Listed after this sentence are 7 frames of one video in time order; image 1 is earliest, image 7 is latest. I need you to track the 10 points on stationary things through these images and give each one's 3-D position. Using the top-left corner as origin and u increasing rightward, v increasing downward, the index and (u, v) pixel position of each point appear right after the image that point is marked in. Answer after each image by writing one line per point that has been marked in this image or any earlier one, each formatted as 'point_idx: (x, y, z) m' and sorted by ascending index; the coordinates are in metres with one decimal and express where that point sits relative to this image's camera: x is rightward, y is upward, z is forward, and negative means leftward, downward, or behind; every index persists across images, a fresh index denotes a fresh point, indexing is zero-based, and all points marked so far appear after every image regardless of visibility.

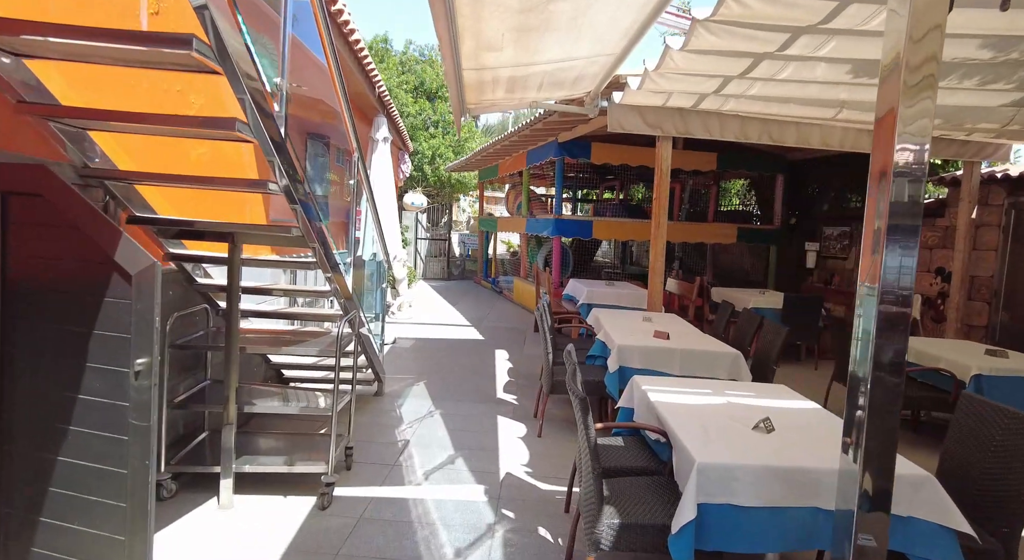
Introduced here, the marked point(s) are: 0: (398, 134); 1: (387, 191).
0: (-1.8, +2.2, +8.7) m
1: (-1.5, +1.0, +6.6) m
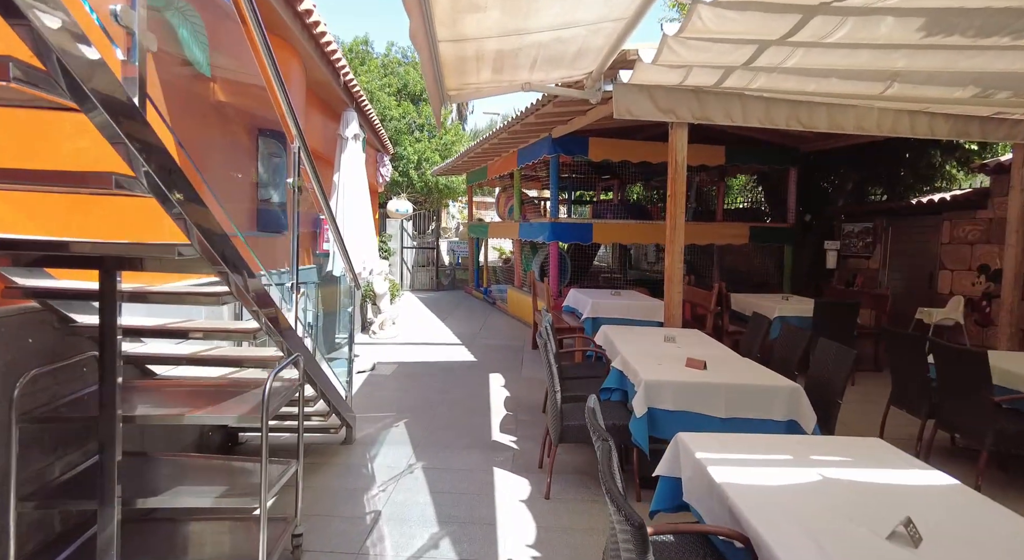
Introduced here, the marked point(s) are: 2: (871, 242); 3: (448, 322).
0: (-1.9, +2.0, +7.9) m
1: (-1.6, +0.8, +5.8) m
2: (+5.1, +0.5, +8.0) m
3: (-1.0, -0.7, +9.1) m
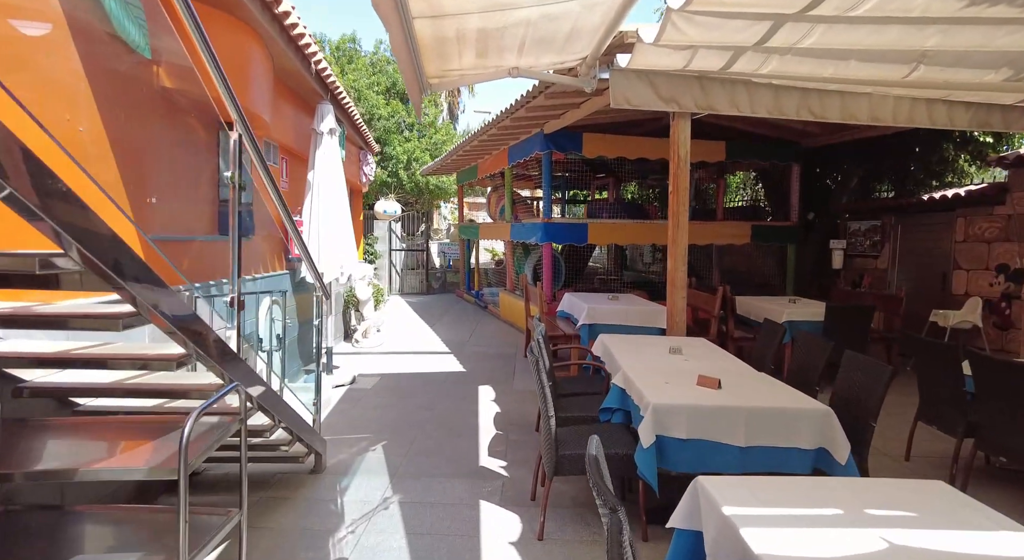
0: (-2.0, +2.0, +7.4) m
1: (-1.7, +0.8, +5.3) m
2: (+5.0, +0.5, +7.7) m
3: (-1.2, -0.7, +8.7) m
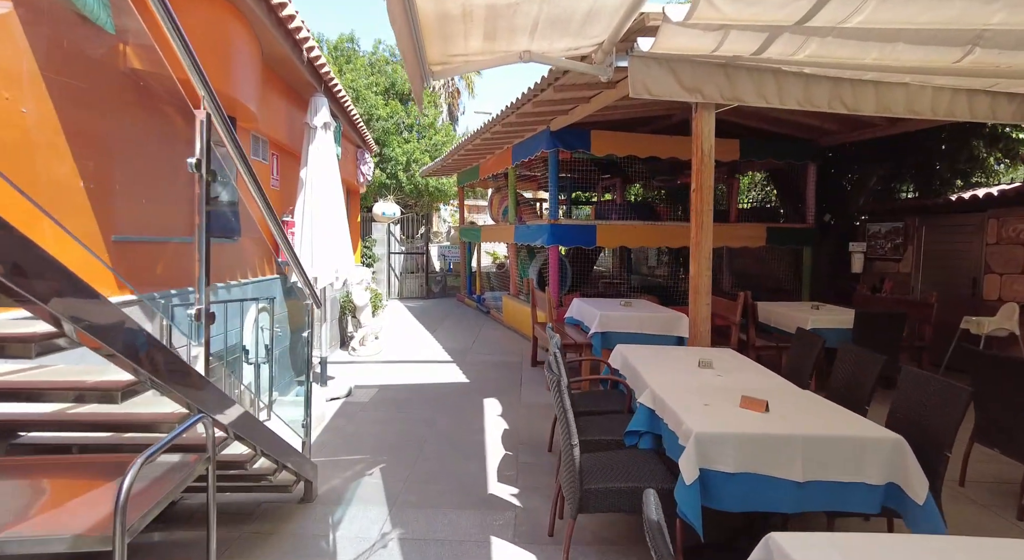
0: (-2.0, +1.9, +7.1) m
1: (-1.6, +0.7, +5.0) m
2: (+5.1, +0.5, +7.3) m
3: (-1.1, -0.8, +8.3) m
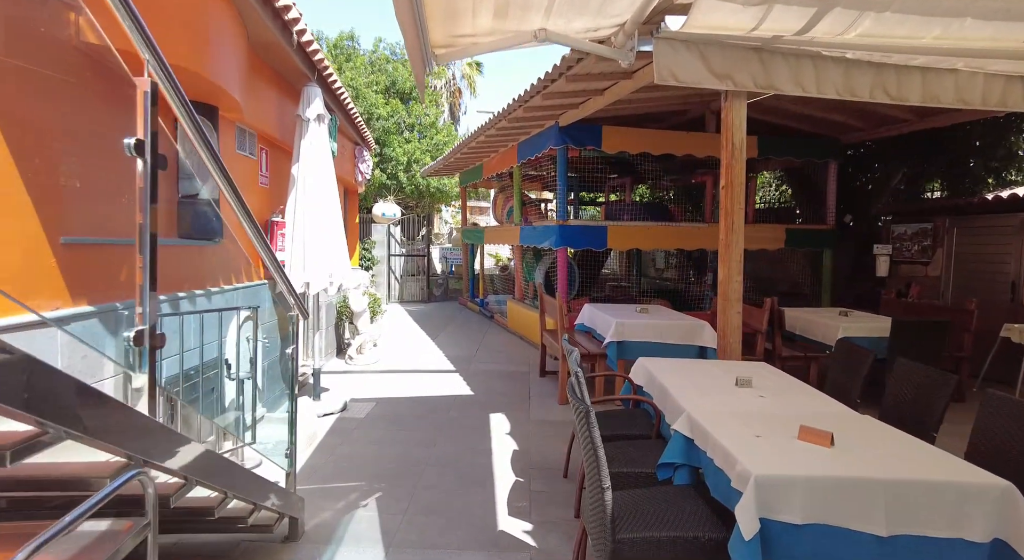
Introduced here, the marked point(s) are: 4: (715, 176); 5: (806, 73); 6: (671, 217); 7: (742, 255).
0: (-1.9, +1.8, +6.7) m
1: (-1.5, +0.7, +4.6) m
2: (+5.1, +0.4, +6.9) m
3: (-1.0, -0.9, +7.9) m
4: (+2.8, +1.4, +7.8) m
5: (+2.0, +1.4, +3.8) m
6: (+2.2, +0.9, +7.7) m
7: (+1.6, +0.2, +3.9) m
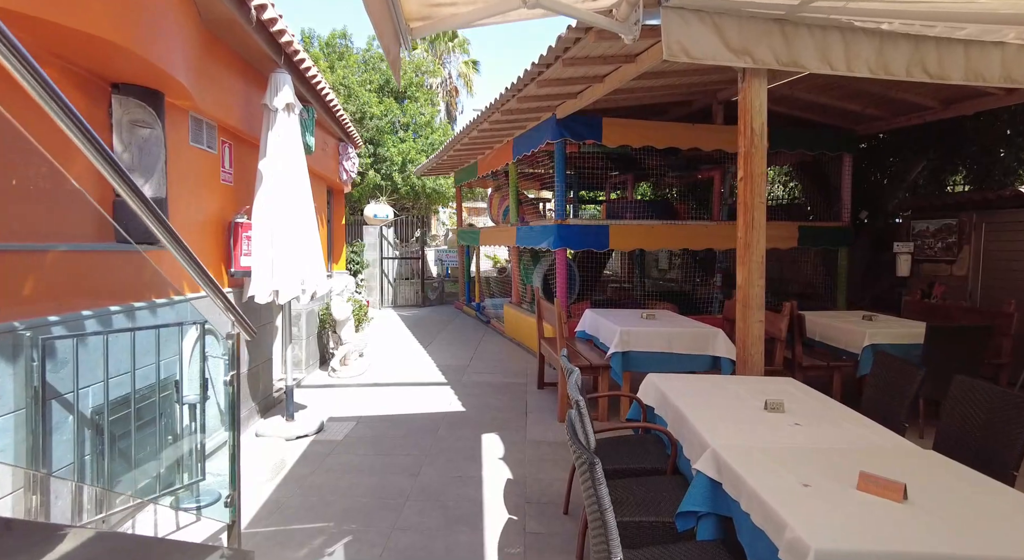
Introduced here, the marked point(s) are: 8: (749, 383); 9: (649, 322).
0: (-2.0, +1.8, +6.2) m
1: (-1.6, +0.6, +4.1) m
2: (+5.1, +0.4, +6.5) m
3: (-1.1, -0.9, +7.4) m
4: (+2.8, +1.4, +7.4) m
5: (+1.9, +1.4, +3.4) m
6: (+2.1, +0.8, +7.3) m
7: (+1.6, +0.1, +3.5) m
8: (+1.3, -0.6, +3.1) m
9: (+1.2, -0.4, +4.8) m
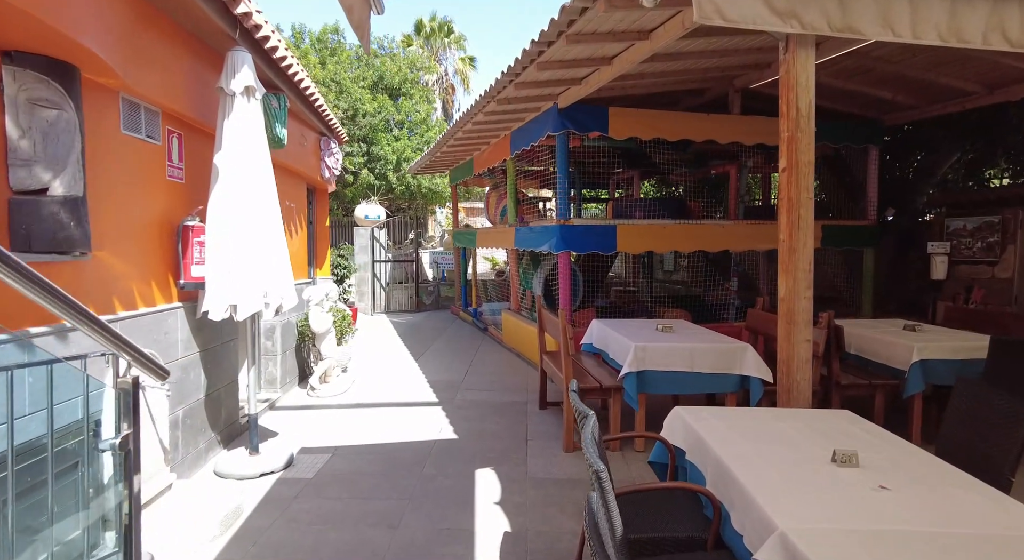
0: (-2.0, +1.7, +5.6) m
1: (-1.6, +0.6, +3.5) m
2: (+5.1, +0.4, +5.9) m
3: (-1.1, -1.0, +6.8) m
4: (+2.7, +1.4, +6.8) m
5: (+1.9, +1.3, +2.8) m
6: (+2.1, +0.8, +6.7) m
7: (+1.5, +0.1, +2.9) m
8: (+1.3, -0.6, +2.5) m
9: (+1.2, -0.4, +4.3) m
